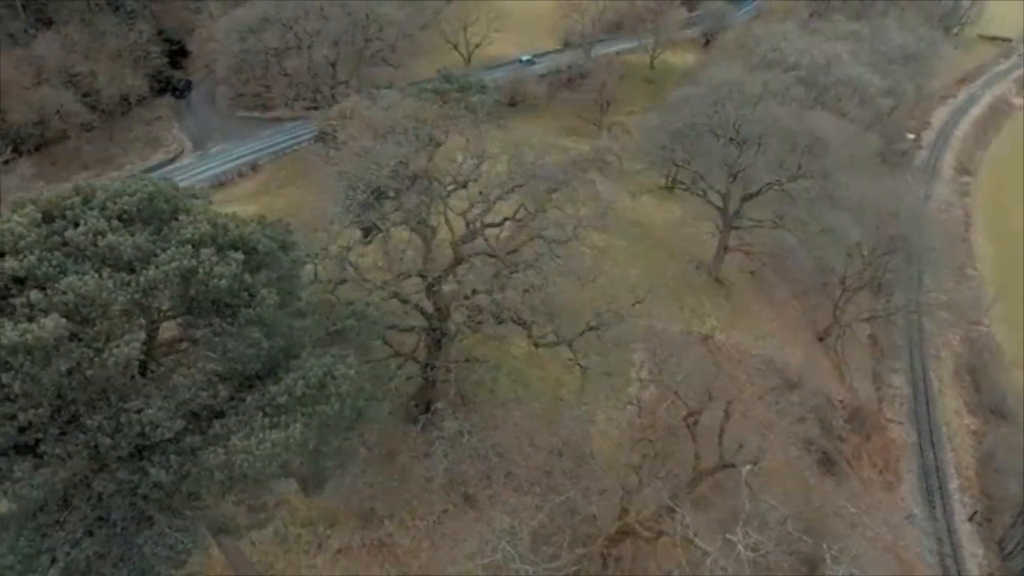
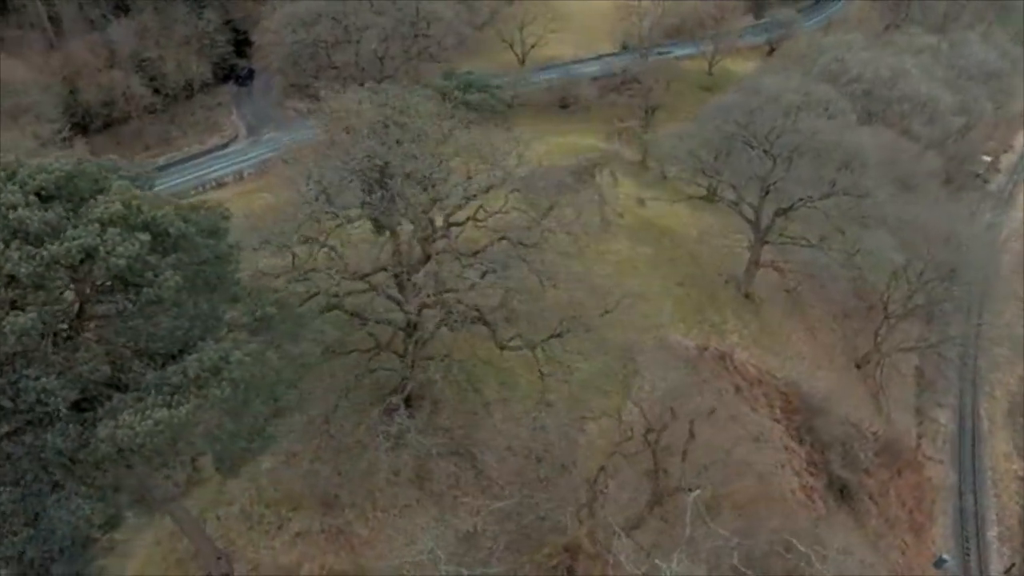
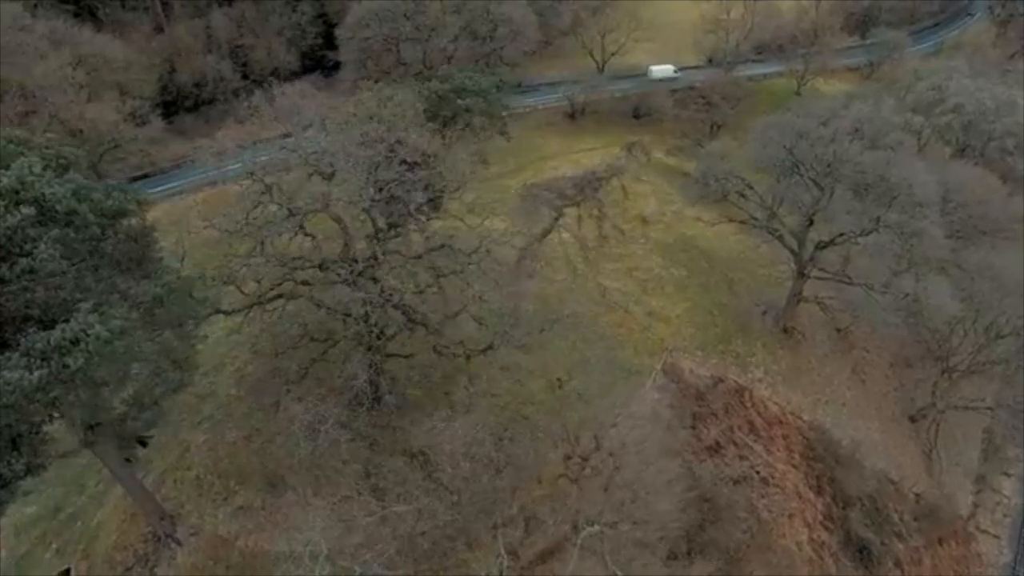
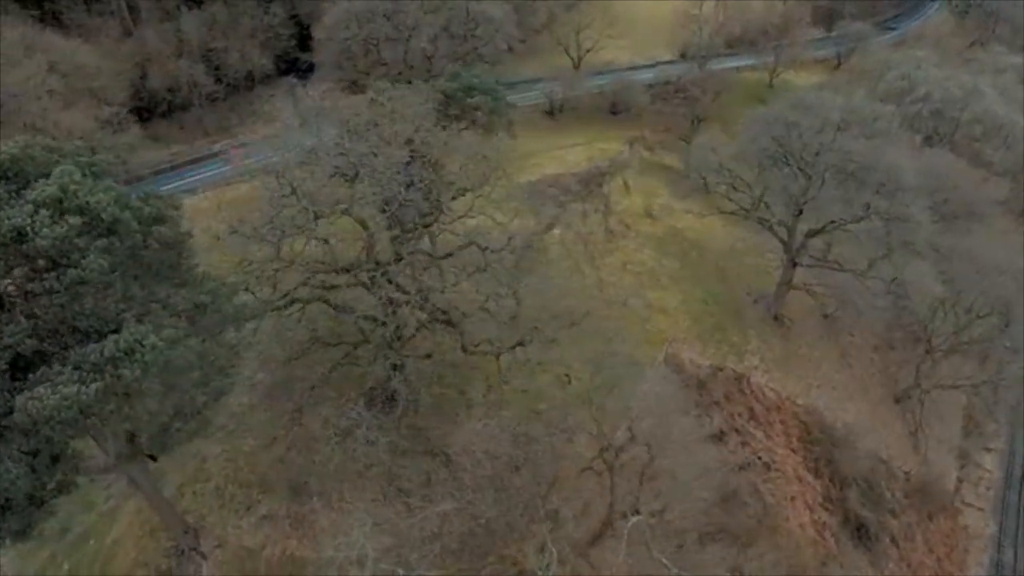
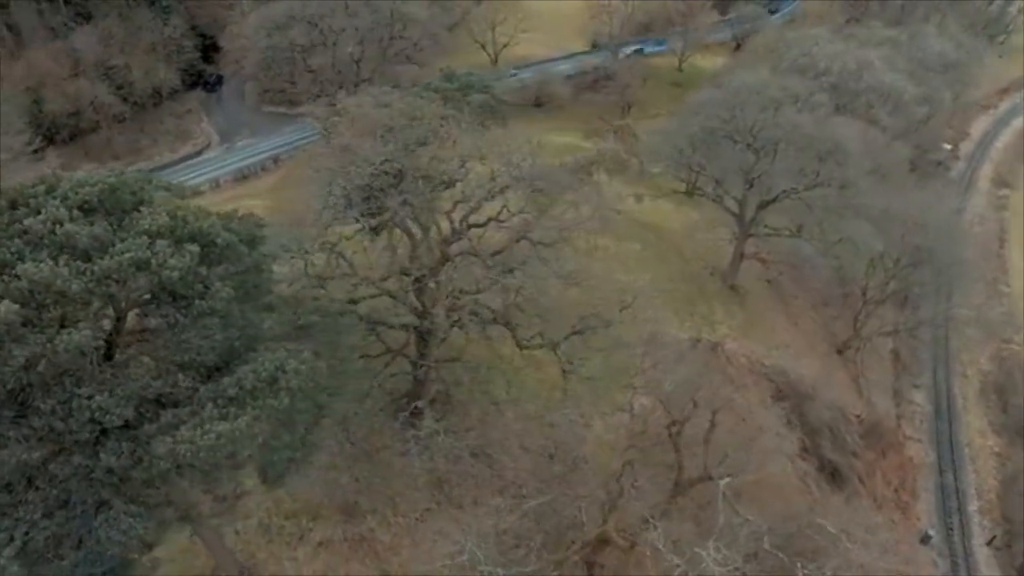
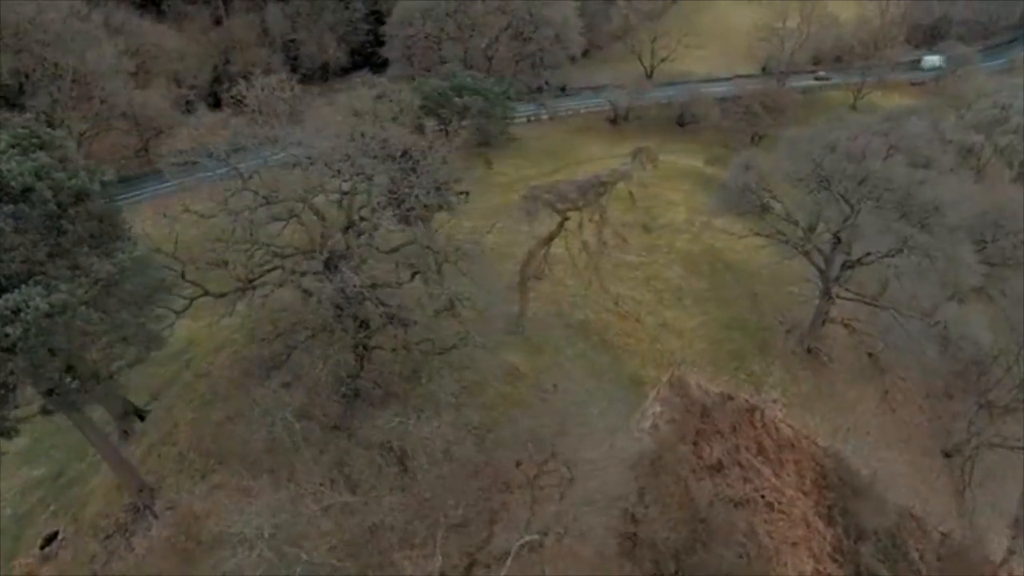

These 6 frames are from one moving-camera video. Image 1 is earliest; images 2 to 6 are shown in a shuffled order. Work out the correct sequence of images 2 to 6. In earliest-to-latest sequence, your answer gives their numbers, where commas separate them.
5, 2, 4, 3, 6
